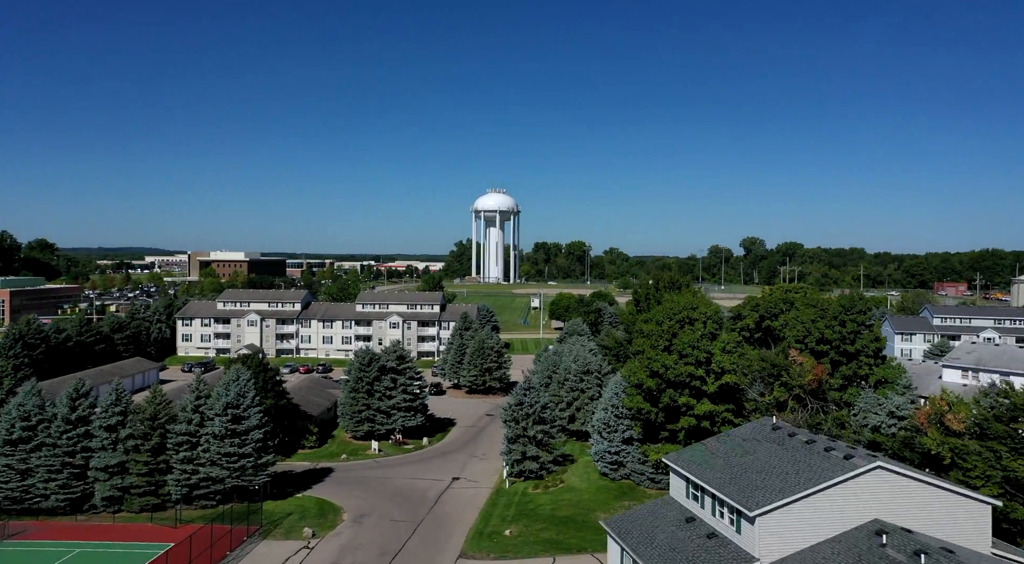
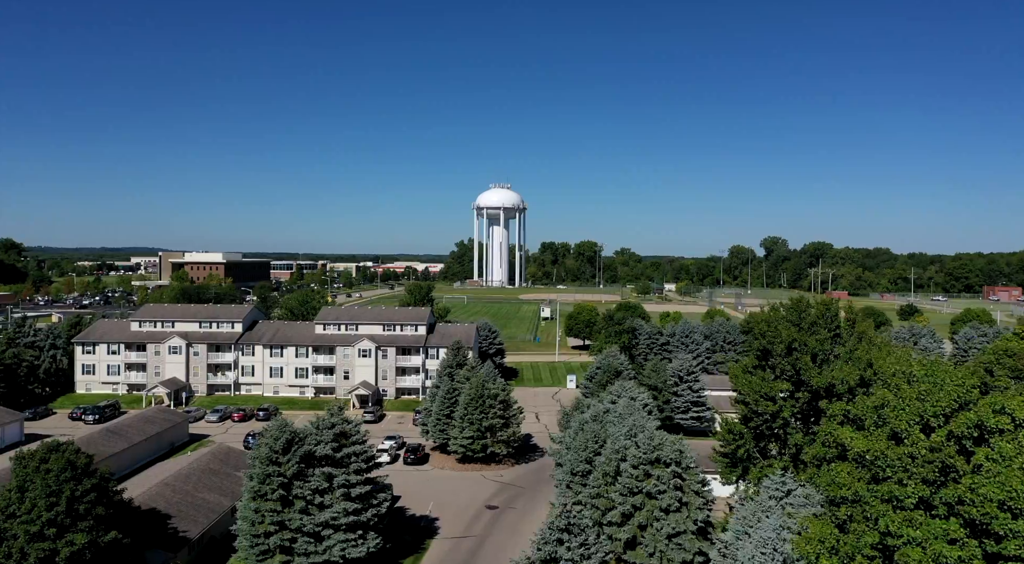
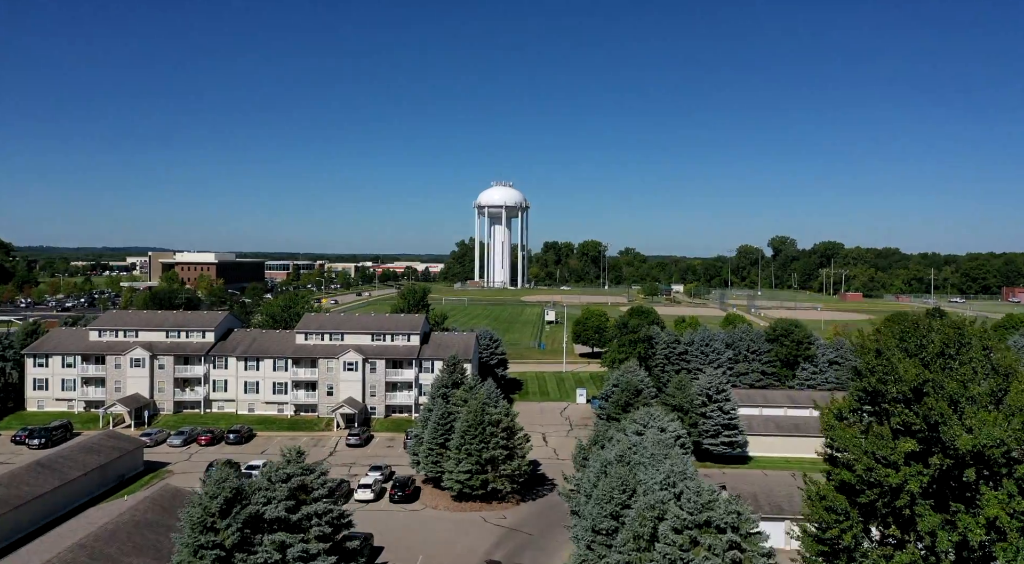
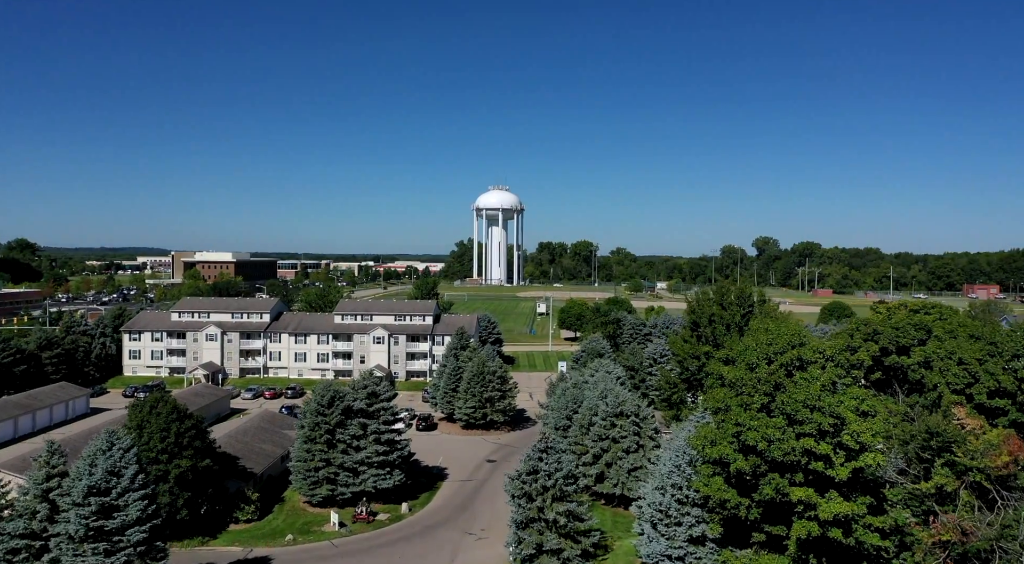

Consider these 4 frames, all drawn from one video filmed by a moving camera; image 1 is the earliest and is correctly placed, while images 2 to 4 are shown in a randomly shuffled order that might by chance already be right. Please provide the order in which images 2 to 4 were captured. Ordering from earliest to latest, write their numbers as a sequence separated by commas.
4, 2, 3
